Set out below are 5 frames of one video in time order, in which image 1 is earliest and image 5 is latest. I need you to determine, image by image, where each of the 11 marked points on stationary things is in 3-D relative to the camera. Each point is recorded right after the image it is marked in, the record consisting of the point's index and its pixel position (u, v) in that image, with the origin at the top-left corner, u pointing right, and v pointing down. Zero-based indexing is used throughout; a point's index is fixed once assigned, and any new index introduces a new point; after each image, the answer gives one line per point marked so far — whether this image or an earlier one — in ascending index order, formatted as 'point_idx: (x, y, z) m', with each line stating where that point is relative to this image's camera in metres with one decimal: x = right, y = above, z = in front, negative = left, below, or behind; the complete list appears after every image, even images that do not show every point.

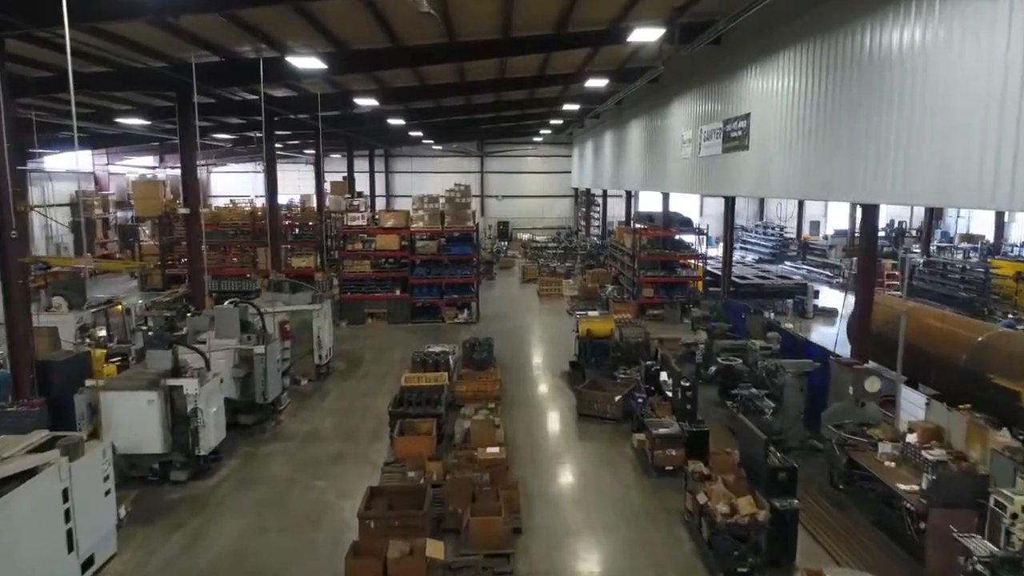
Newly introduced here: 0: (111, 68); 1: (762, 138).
0: (-5.3, +2.9, +9.1) m
1: (+3.0, +1.8, +8.4) m
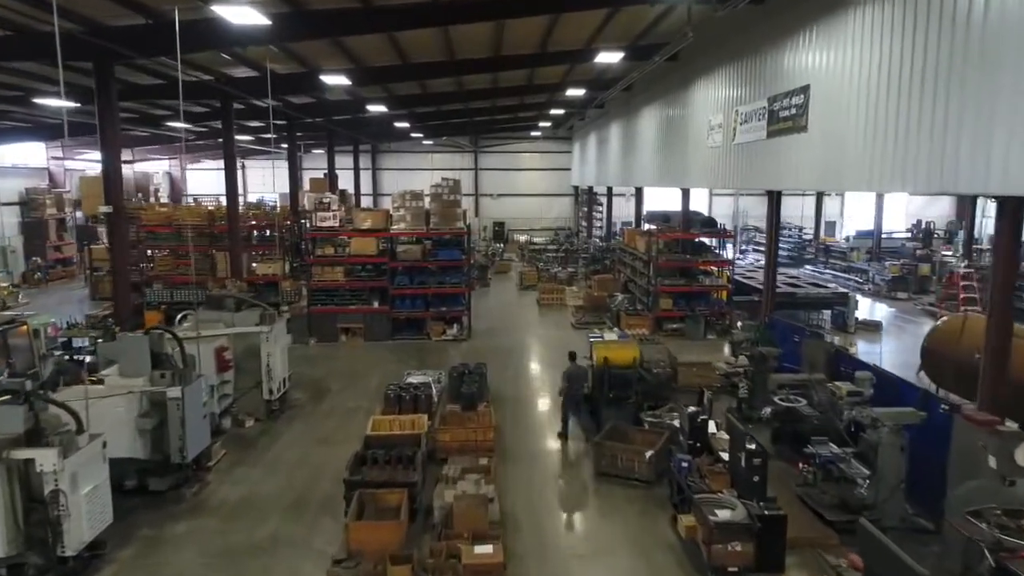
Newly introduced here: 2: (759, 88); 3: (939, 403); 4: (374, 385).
0: (-5.3, +2.7, +7.3) m
1: (+3.0, +1.6, +6.6) m
2: (+2.9, +2.4, +8.2) m
3: (+3.0, -0.8, +4.9) m
4: (-1.7, -1.2, +8.7) m
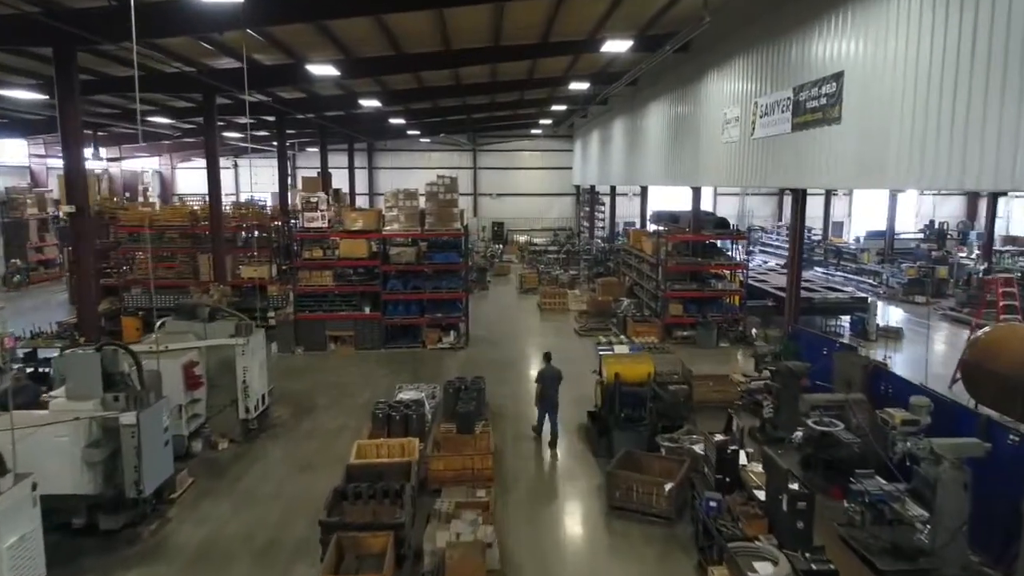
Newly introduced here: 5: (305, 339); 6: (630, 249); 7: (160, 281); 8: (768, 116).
0: (-5.3, +2.7, +6.6) m
1: (+3.0, +1.5, +5.9) m
2: (+2.9, +2.3, +7.5) m
3: (+3.0, -0.9, +4.2) m
4: (-1.7, -1.3, +8.0) m
5: (-3.1, -0.8, +10.3) m
6: (+2.3, +0.8, +13.6) m
7: (-5.9, +0.1, +11.6) m
8: (+2.9, +2.0, +7.8) m
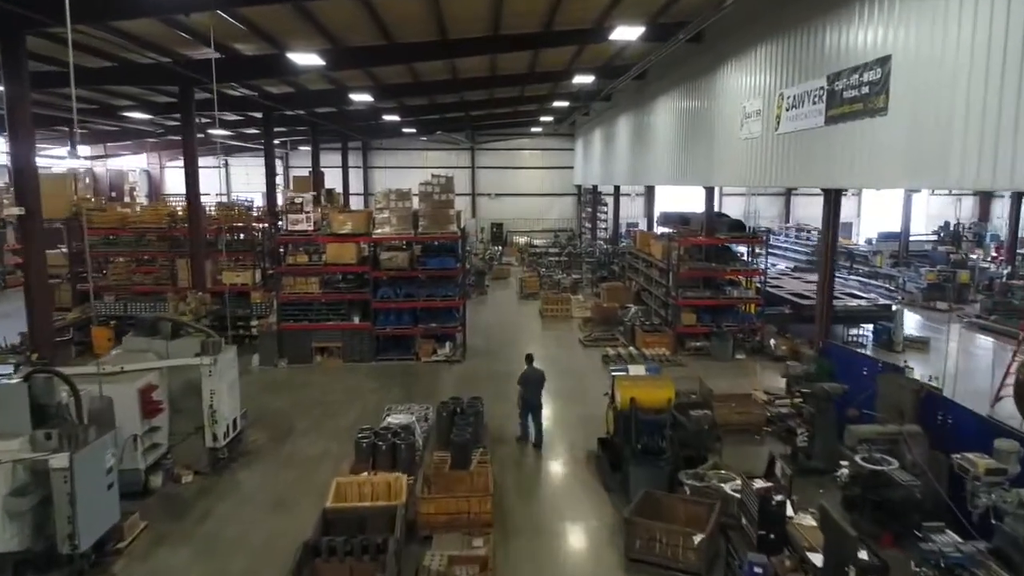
0: (-5.3, +2.5, +5.9) m
1: (+3.0, +1.4, +5.2) m
2: (+3.0, +2.2, +6.8) m
3: (+3.0, -1.0, +3.5) m
4: (-1.7, -1.4, +7.3) m
5: (-3.1, -0.9, +9.6) m
6: (+2.3, +0.7, +12.9) m
7: (-5.9, 0.0, +10.9) m
8: (+2.9, +1.8, +7.1) m
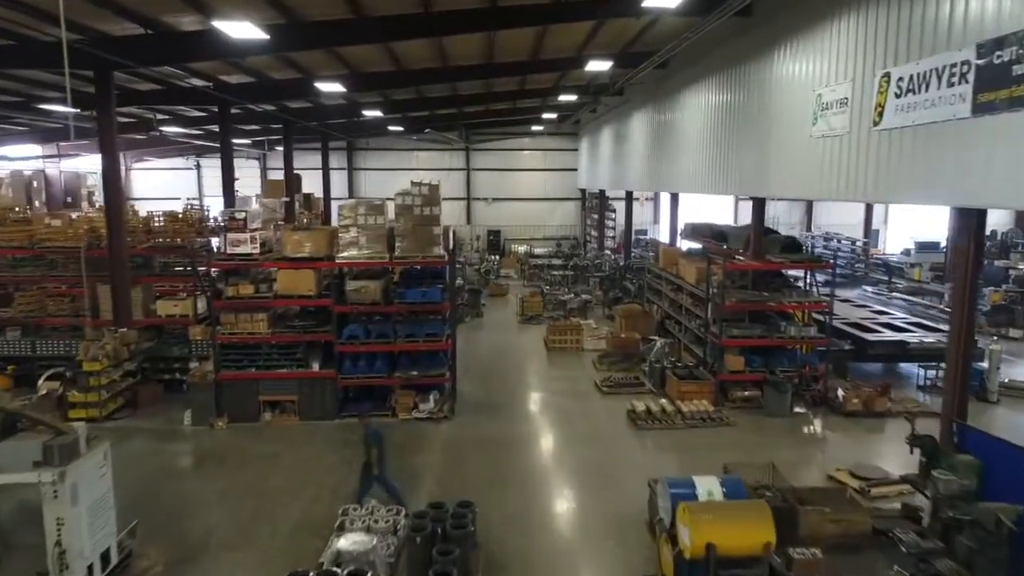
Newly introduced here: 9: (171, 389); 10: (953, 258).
0: (-5.3, +2.1, +3.9) m
1: (+3.1, +1.0, +3.2) m
2: (+3.0, +1.8, +4.8) m
3: (+3.1, -1.4, +1.5) m
4: (-1.7, -1.8, +5.3) m
5: (-3.1, -1.3, +7.6) m
6: (+2.3, +0.2, +10.9) m
7: (-5.9, -0.4, +8.8) m
8: (+2.9, +1.4, +5.1) m
9: (-4.3, -1.3, +8.7) m
10: (+3.3, +0.1, +5.2) m
